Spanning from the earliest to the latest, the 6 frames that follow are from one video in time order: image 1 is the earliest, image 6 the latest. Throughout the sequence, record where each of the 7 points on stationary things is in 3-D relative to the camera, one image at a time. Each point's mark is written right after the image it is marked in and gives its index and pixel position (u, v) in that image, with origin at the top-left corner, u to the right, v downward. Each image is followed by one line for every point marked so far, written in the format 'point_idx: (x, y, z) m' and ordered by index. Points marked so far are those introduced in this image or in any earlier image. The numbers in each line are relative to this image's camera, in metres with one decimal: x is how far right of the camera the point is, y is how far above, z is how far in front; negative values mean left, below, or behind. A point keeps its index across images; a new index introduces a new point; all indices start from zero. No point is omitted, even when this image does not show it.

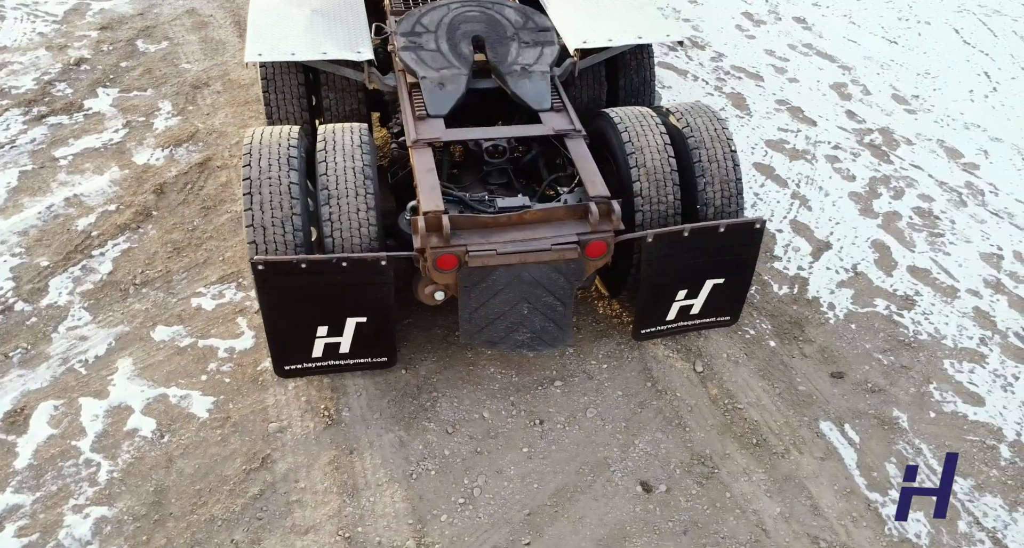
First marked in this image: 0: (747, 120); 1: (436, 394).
0: (+2.1, +1.4, +6.5) m
1: (-0.4, -0.7, +3.9) m
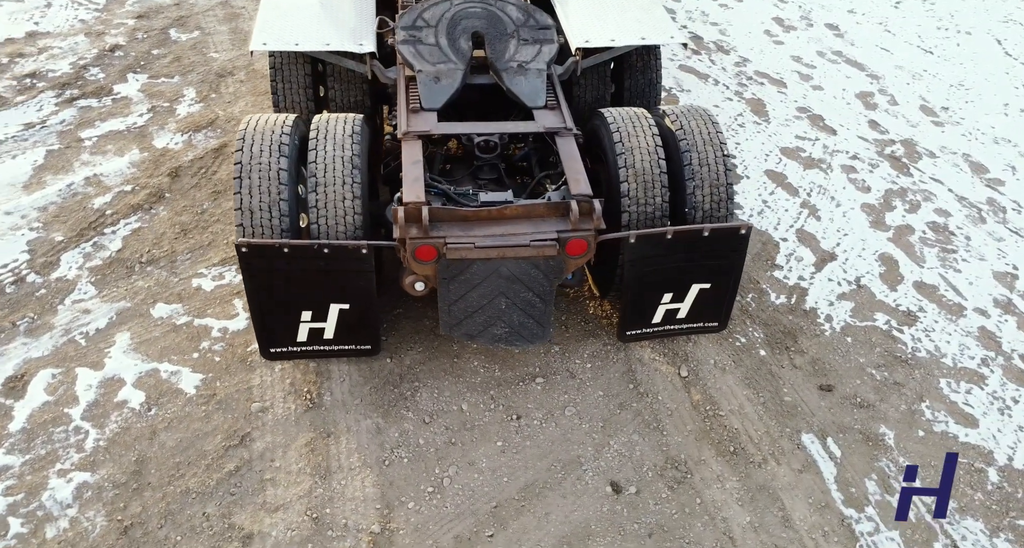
0: (+2.2, +1.3, +6.4) m
1: (-0.5, -0.6, +4.0) m
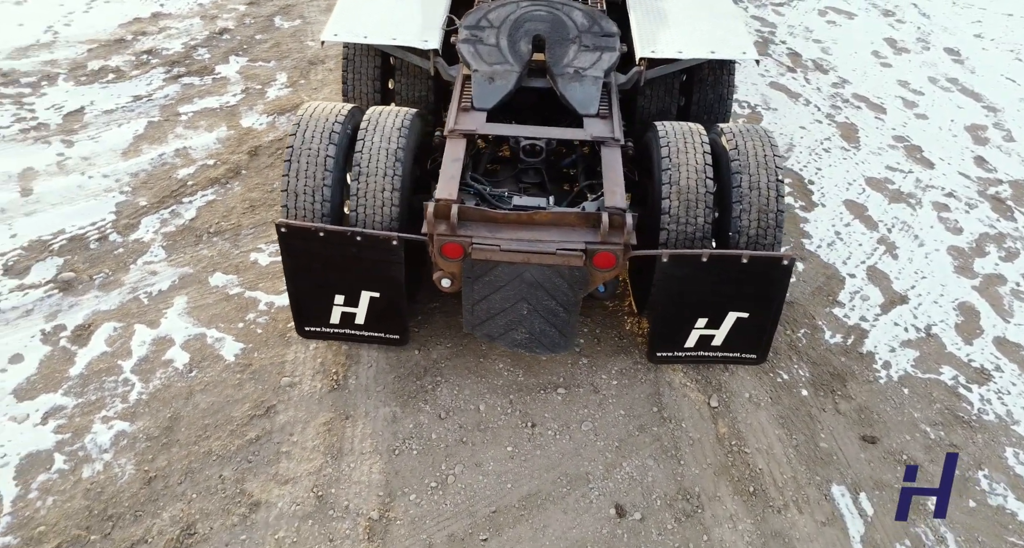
0: (+2.8, +1.0, +6.0) m
1: (-0.4, -0.6, +4.0) m
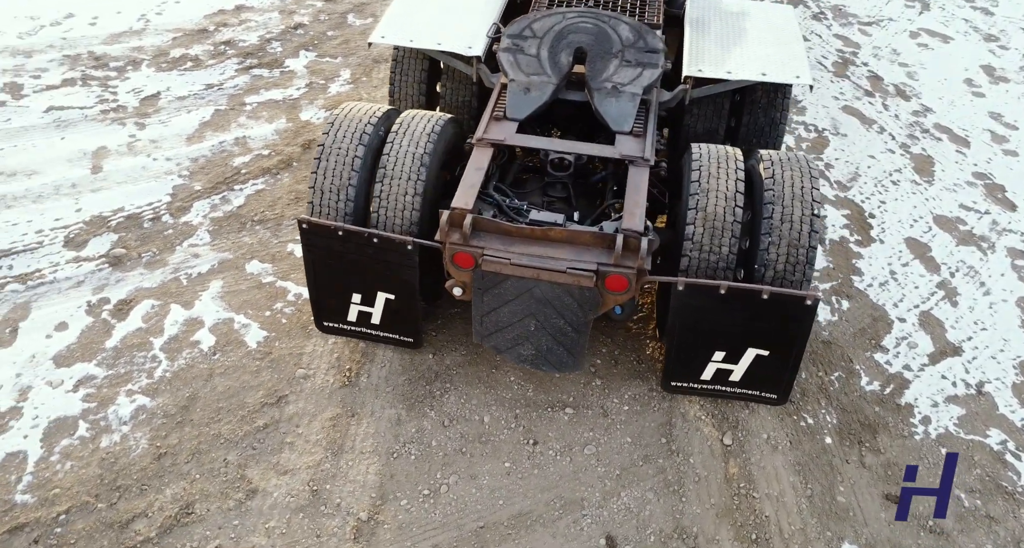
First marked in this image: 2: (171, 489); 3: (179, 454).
0: (+3.2, +0.7, +5.6) m
1: (-0.4, -0.6, +4.0) m
2: (-1.7, -1.0, +3.4) m
3: (-1.7, -0.9, +3.6) m
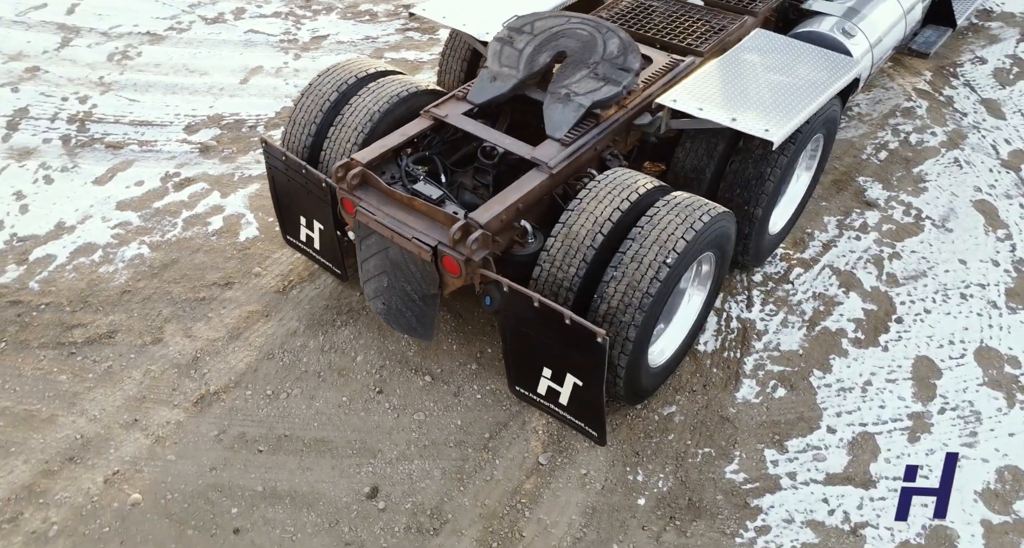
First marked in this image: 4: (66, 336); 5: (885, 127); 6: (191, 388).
0: (+3.1, -0.3, +4.6) m
1: (-1.0, -0.3, +4.5) m
2: (-2.5, -0.3, +4.4) m
3: (-2.4, -0.1, +4.6) m
4: (-2.7, -0.4, +4.3) m
5: (+3.3, +1.3, +6.3) m
6: (-1.8, -0.6, +4.1) m
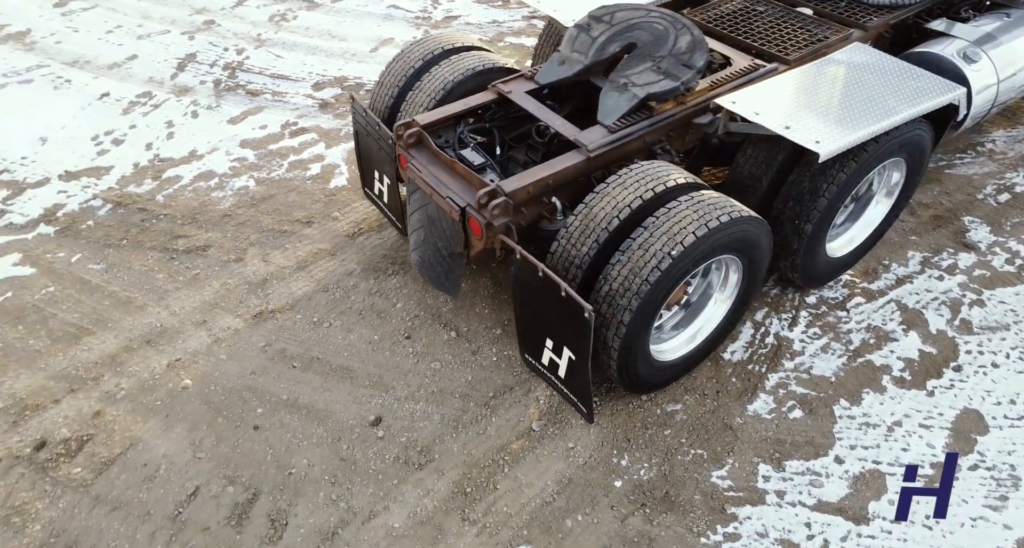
0: (+3.3, -0.6, +4.1) m
1: (-0.7, 0.0, +4.9) m
2: (-2.1, +0.3, +5.1) m
3: (-2.0, +0.4, +5.2) m
4: (-2.4, +0.2, +5.1) m
5: (+4.1, +0.8, +5.8) m
6: (-1.7, -0.2, +4.6) m
